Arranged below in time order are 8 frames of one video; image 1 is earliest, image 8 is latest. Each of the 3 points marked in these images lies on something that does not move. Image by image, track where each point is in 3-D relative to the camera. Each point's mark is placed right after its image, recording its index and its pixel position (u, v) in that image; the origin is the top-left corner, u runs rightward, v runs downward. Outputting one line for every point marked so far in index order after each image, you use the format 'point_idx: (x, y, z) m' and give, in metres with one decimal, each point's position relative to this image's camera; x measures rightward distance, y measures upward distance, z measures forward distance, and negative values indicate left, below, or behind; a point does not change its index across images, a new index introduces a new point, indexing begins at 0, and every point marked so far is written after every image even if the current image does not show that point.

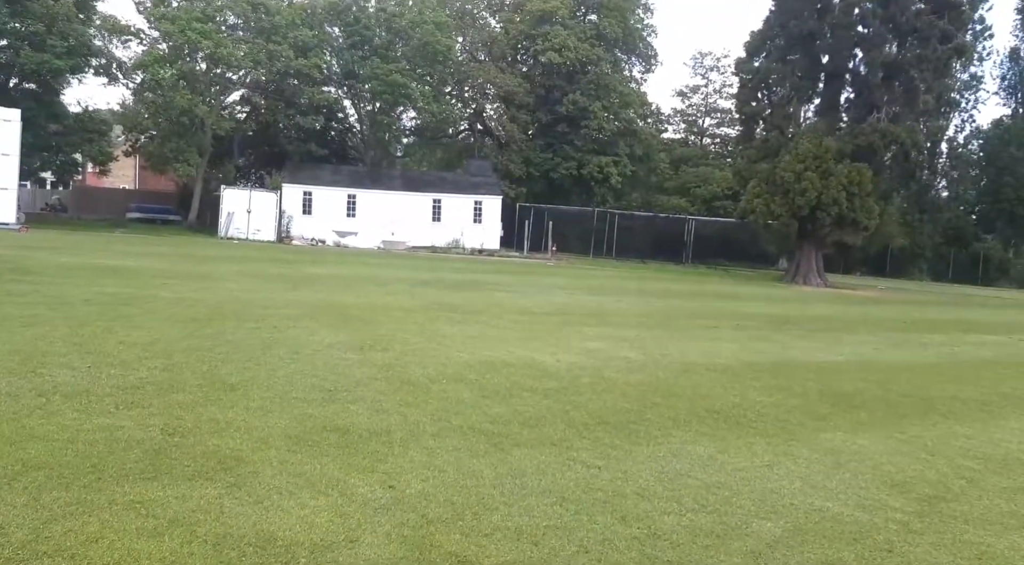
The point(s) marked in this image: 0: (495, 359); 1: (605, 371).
0: (-0.2, -0.8, +8.6) m
1: (+1.0, -0.9, +8.4) m
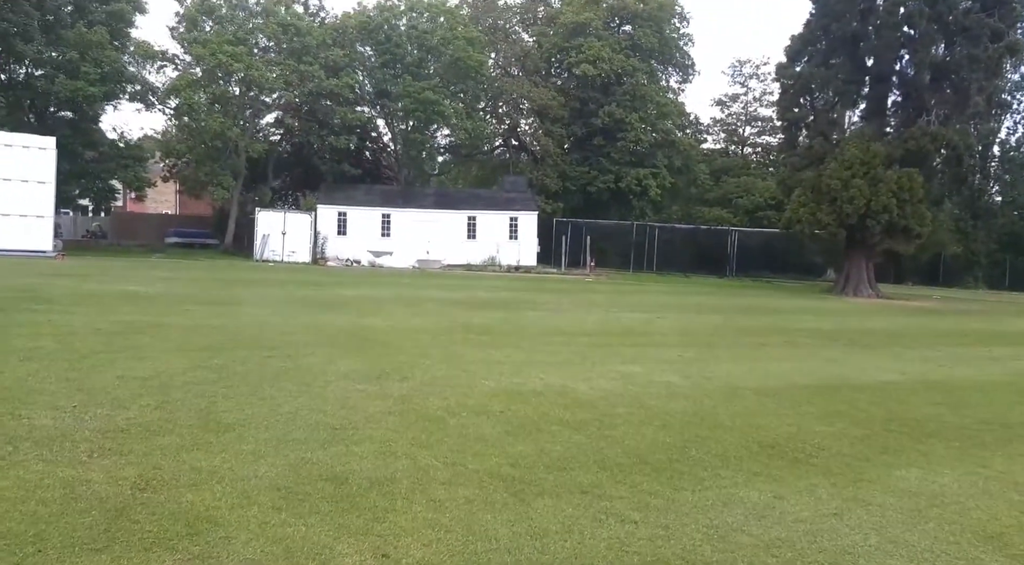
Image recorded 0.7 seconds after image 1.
0: (+0.1, -1.0, +7.9) m
1: (+1.3, -1.1, +7.7) m
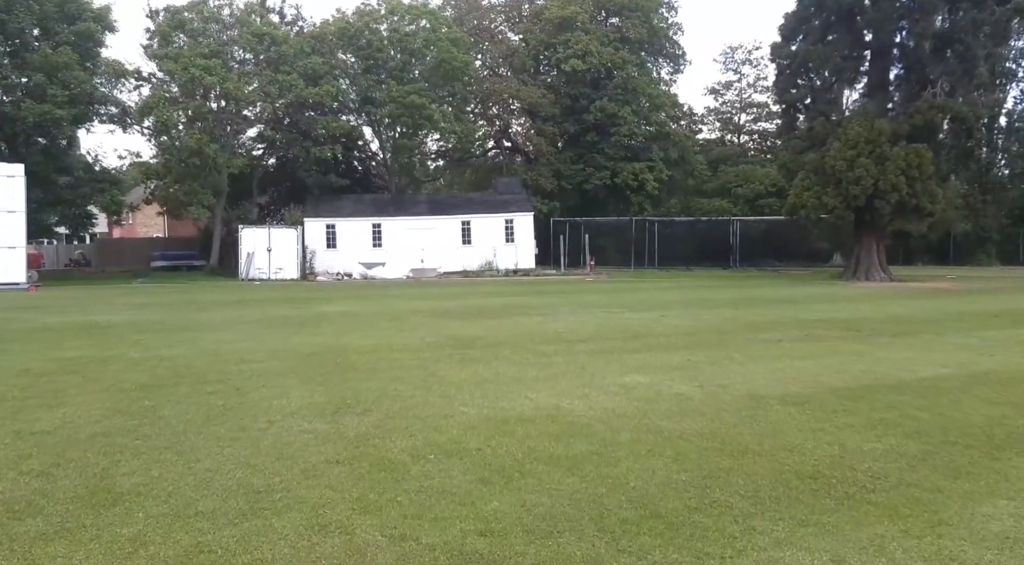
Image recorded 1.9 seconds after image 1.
0: (0.0, -1.1, +6.6) m
1: (+1.1, -1.1, +6.4) m
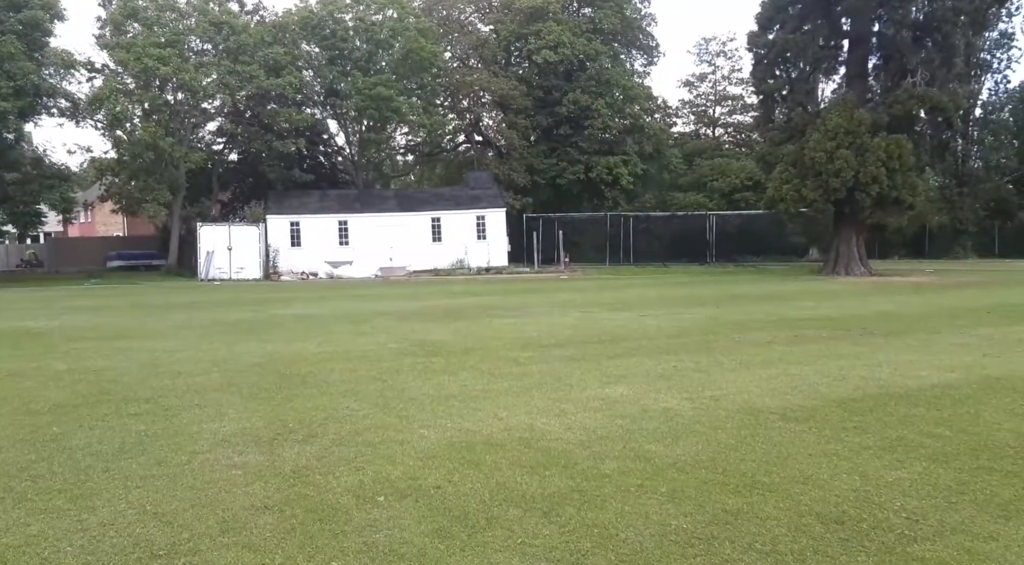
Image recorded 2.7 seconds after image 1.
0: (-0.3, -1.1, +5.8) m
1: (+0.9, -1.1, +5.6) m
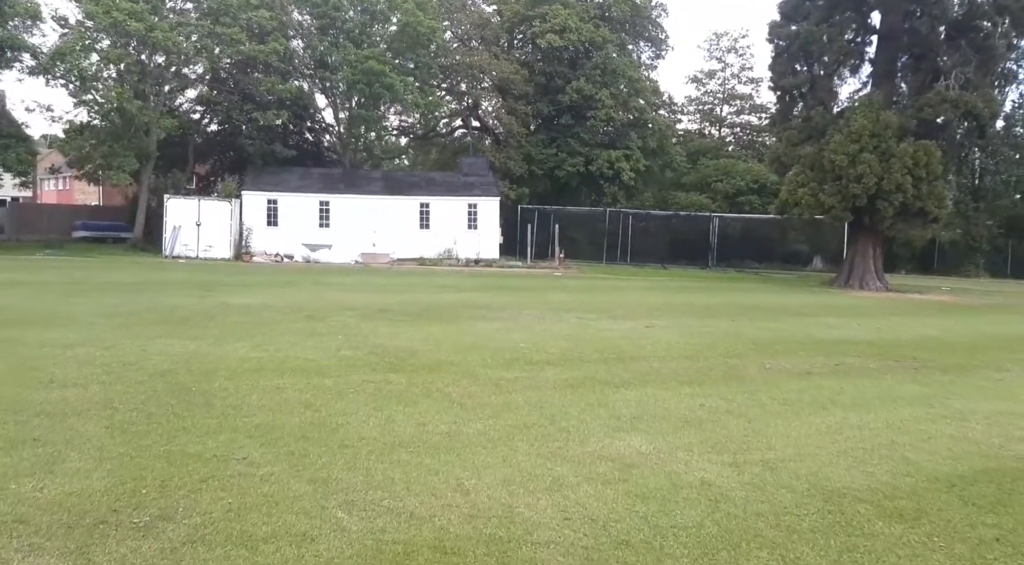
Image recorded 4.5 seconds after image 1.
0: (-0.4, -1.1, +3.7) m
1: (+0.7, -1.2, +3.5) m
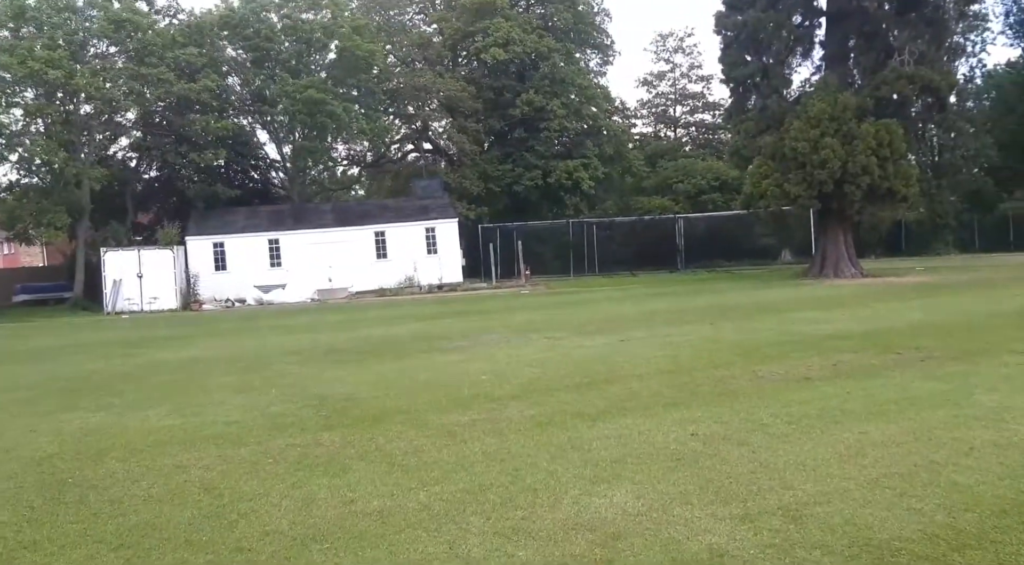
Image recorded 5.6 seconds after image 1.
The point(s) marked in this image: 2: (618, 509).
0: (-0.6, -1.3, +2.5) m
1: (+0.5, -1.2, +2.4) m
2: (+0.5, -1.2, +4.2) m
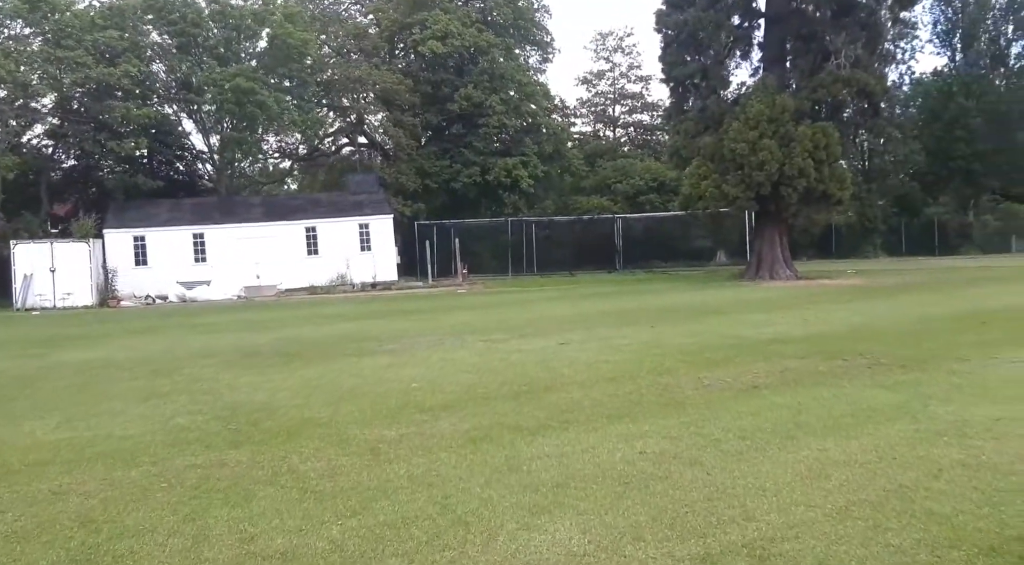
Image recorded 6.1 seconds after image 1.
0: (-0.8, -1.3, +1.9) m
1: (+0.3, -1.3, +1.8) m
2: (+0.2, -1.2, +3.6) m
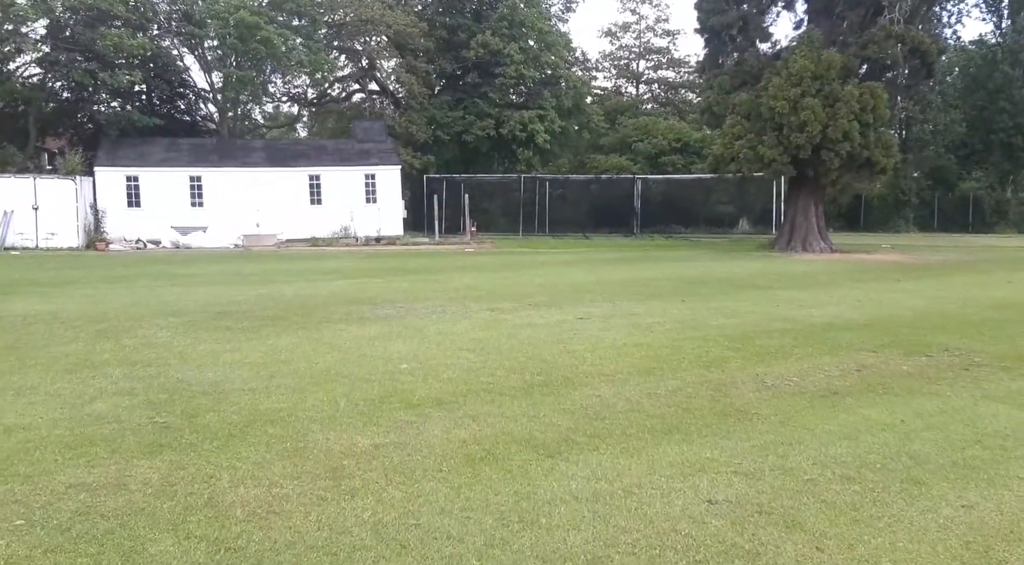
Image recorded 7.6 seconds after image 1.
0: (-0.8, -1.3, +0.3) m
1: (+0.4, -1.3, +0.3) m
2: (+0.2, -1.1, +2.1) m
